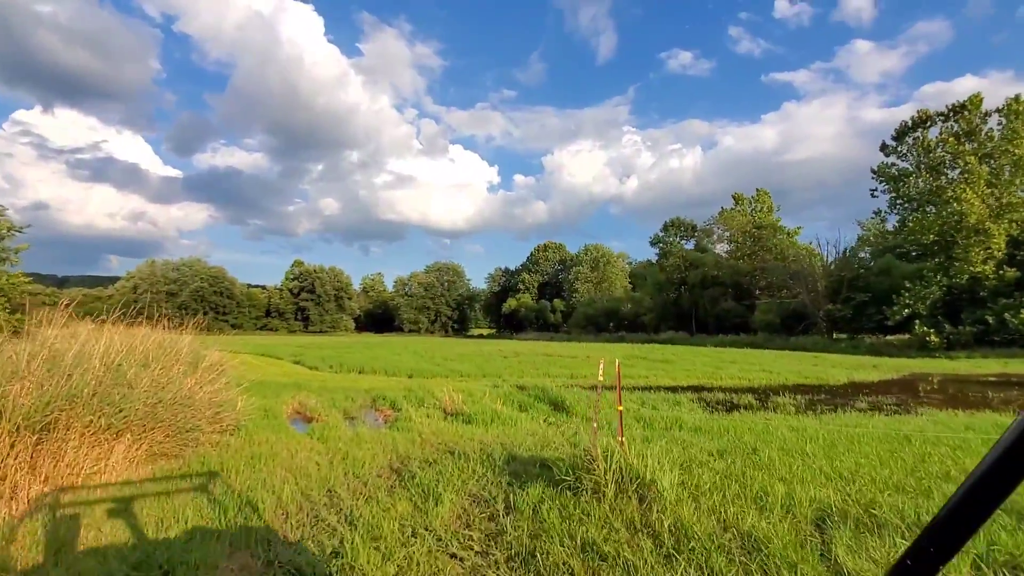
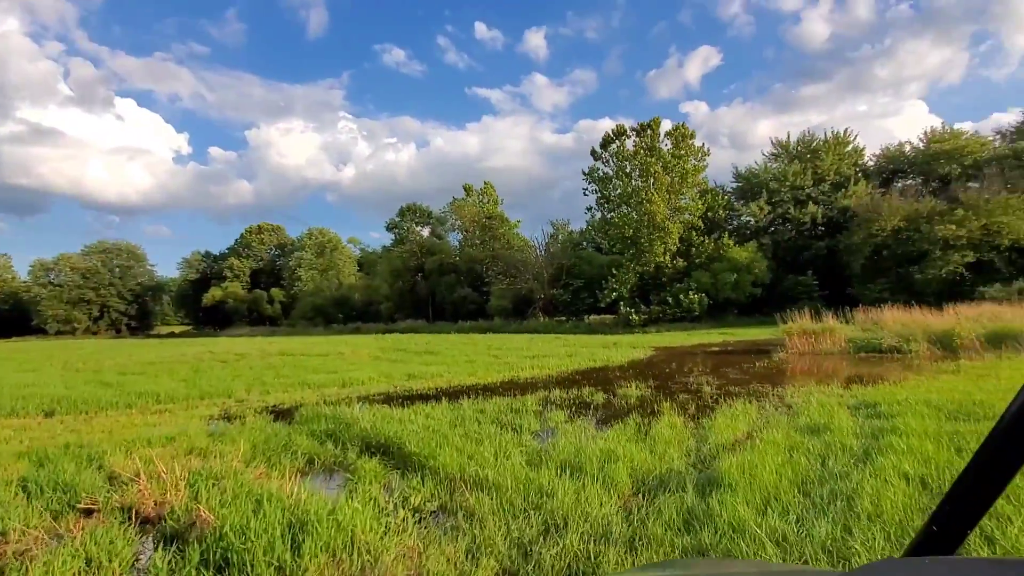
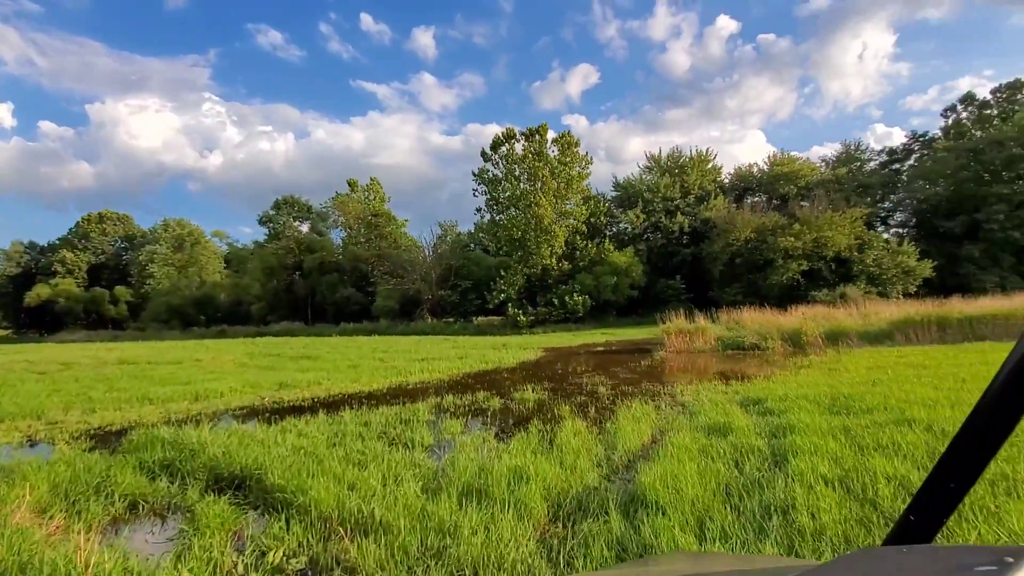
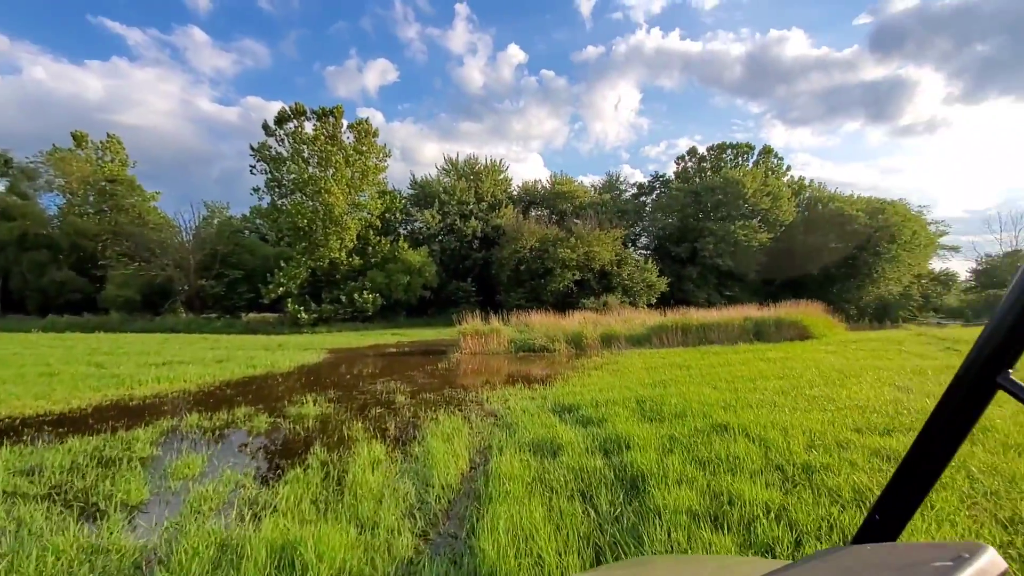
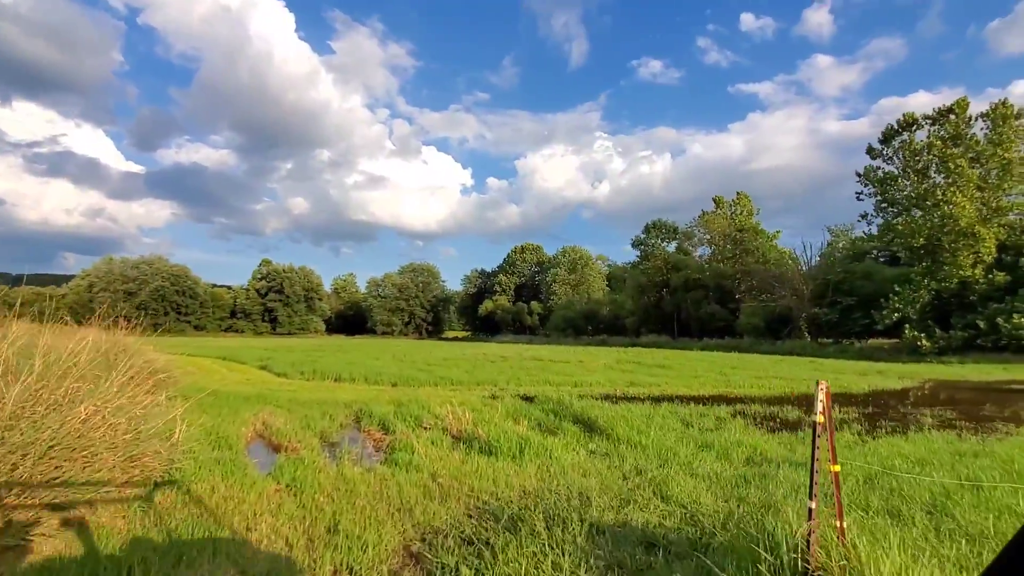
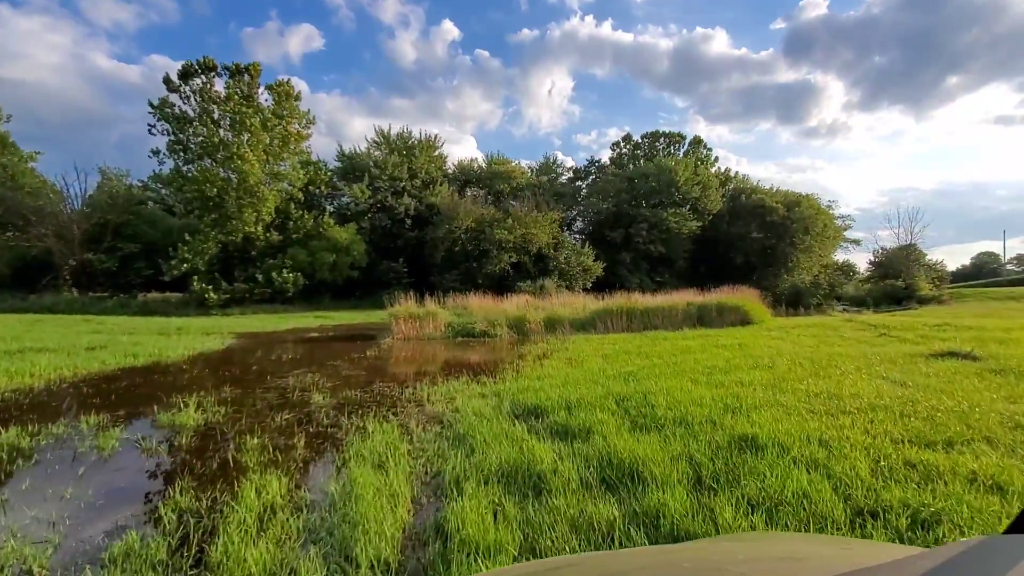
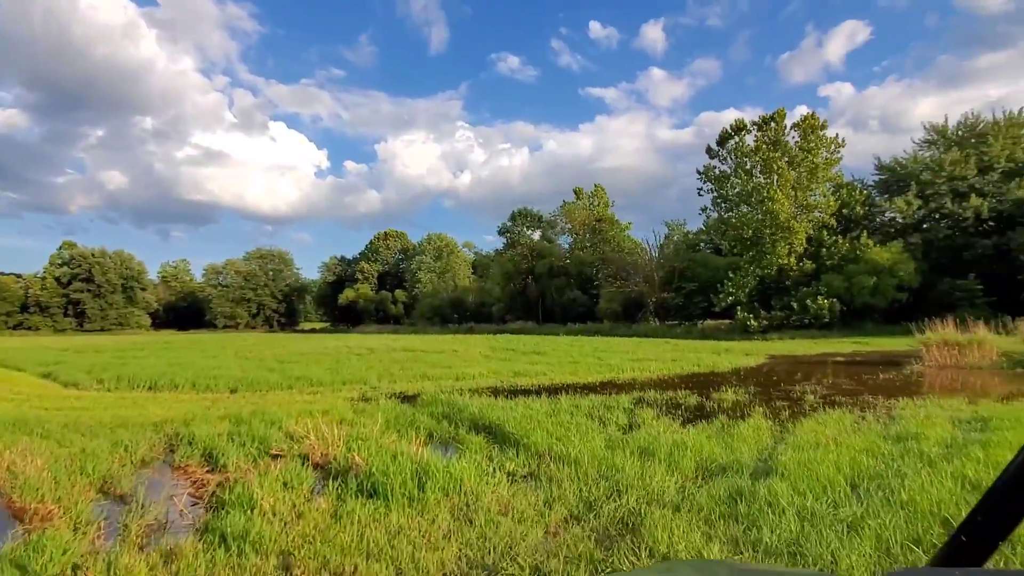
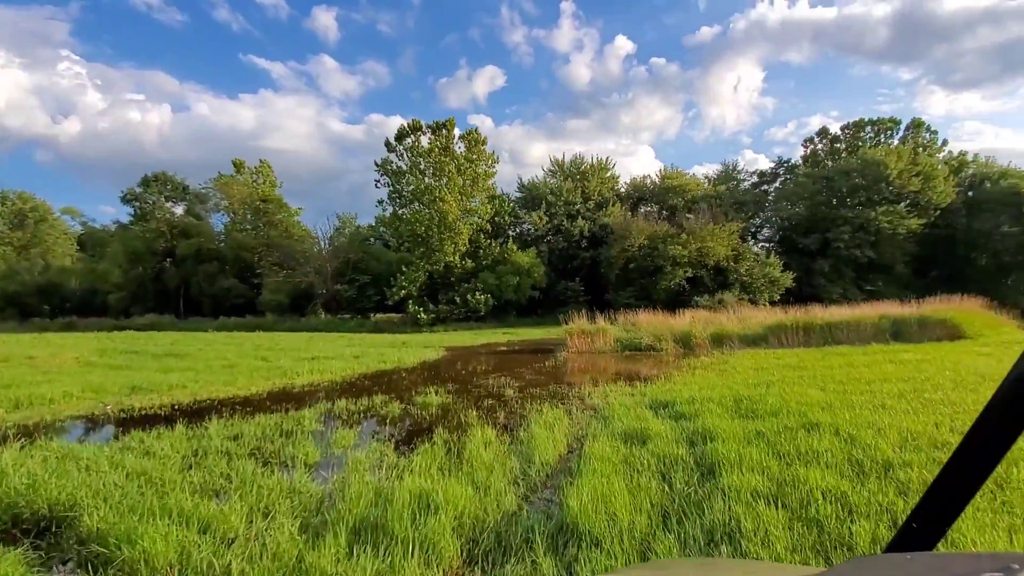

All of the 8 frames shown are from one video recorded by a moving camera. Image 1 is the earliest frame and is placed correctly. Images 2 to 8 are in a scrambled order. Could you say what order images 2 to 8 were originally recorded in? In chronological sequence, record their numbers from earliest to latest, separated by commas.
5, 7, 2, 3, 8, 4, 6
